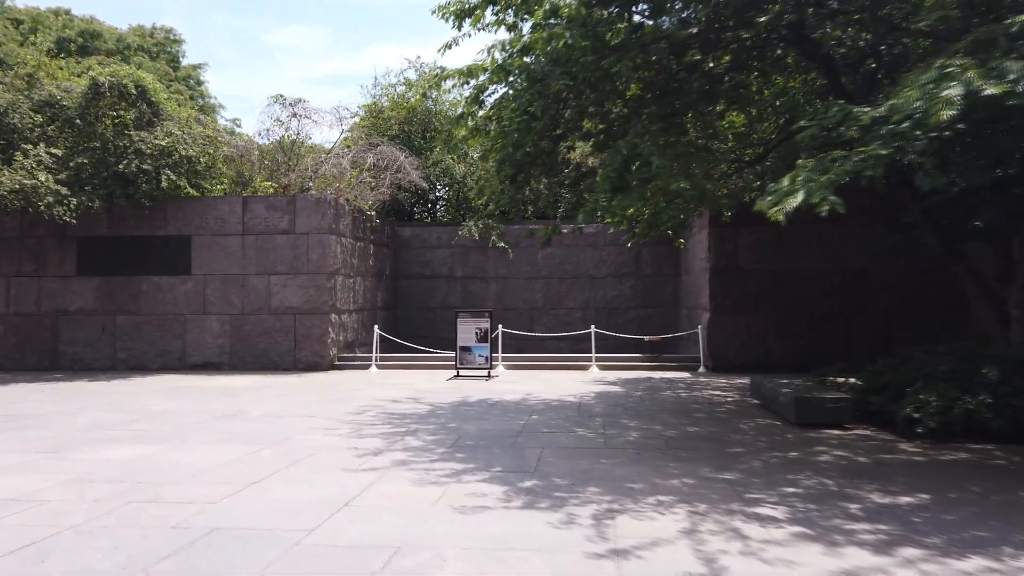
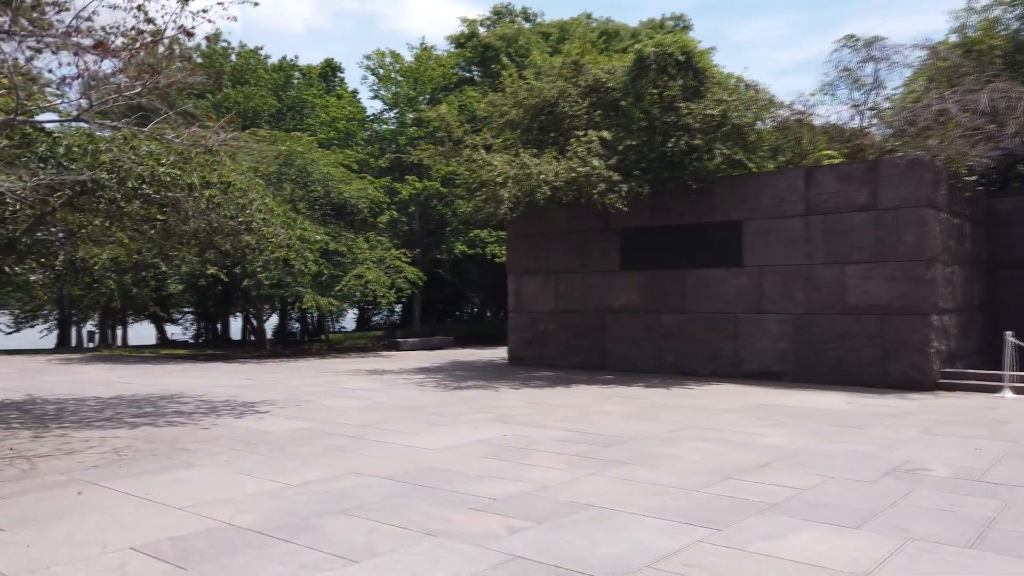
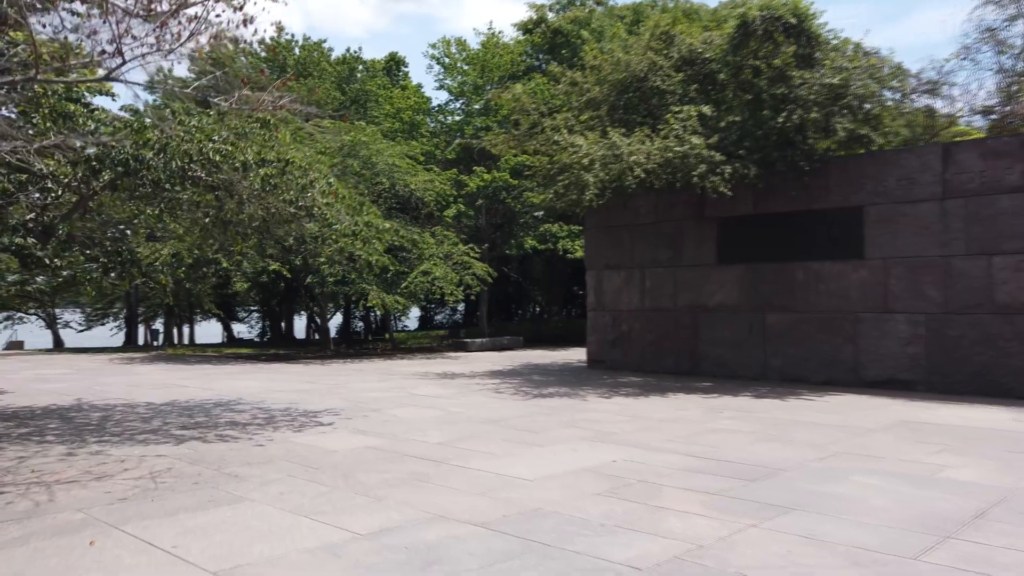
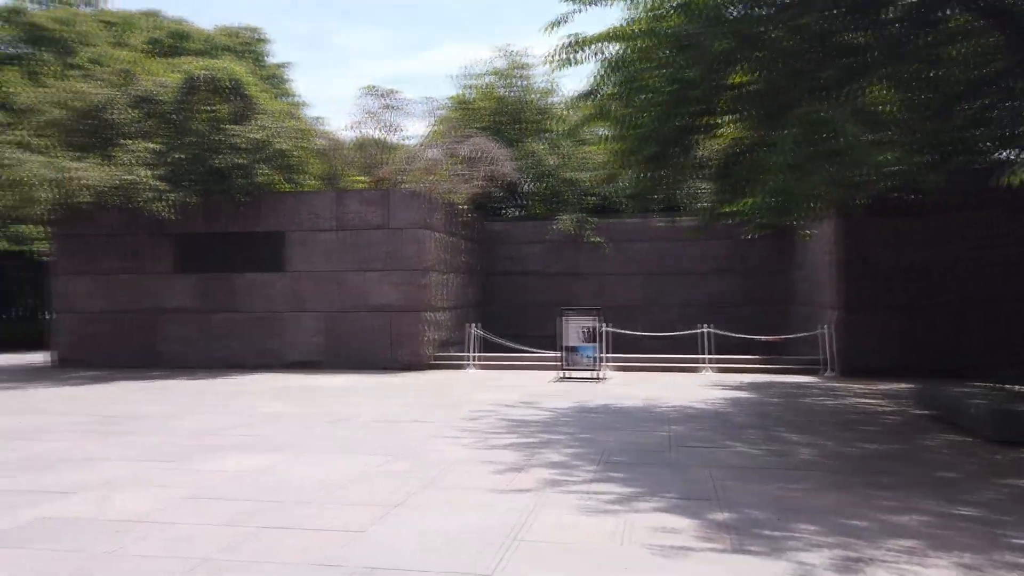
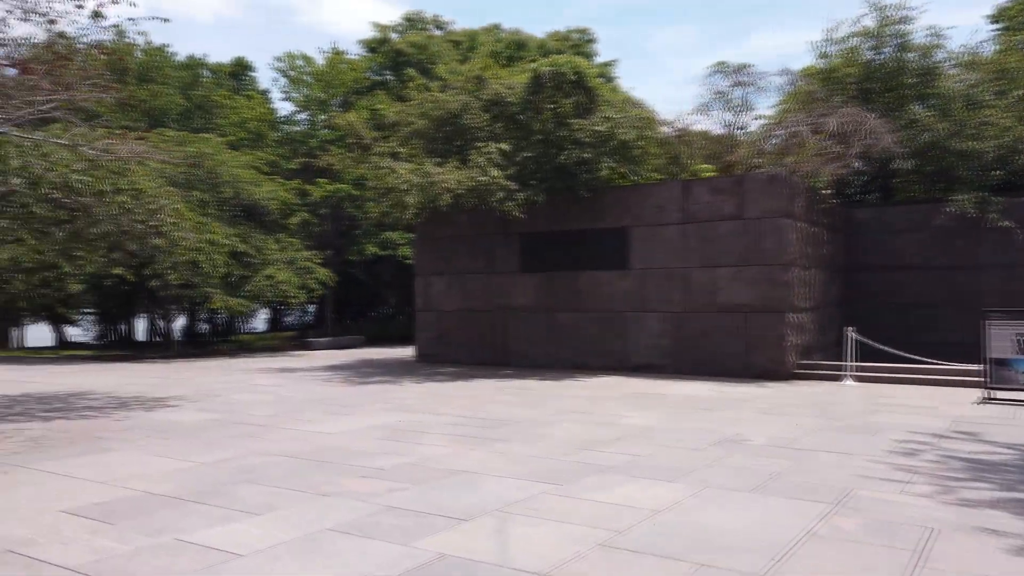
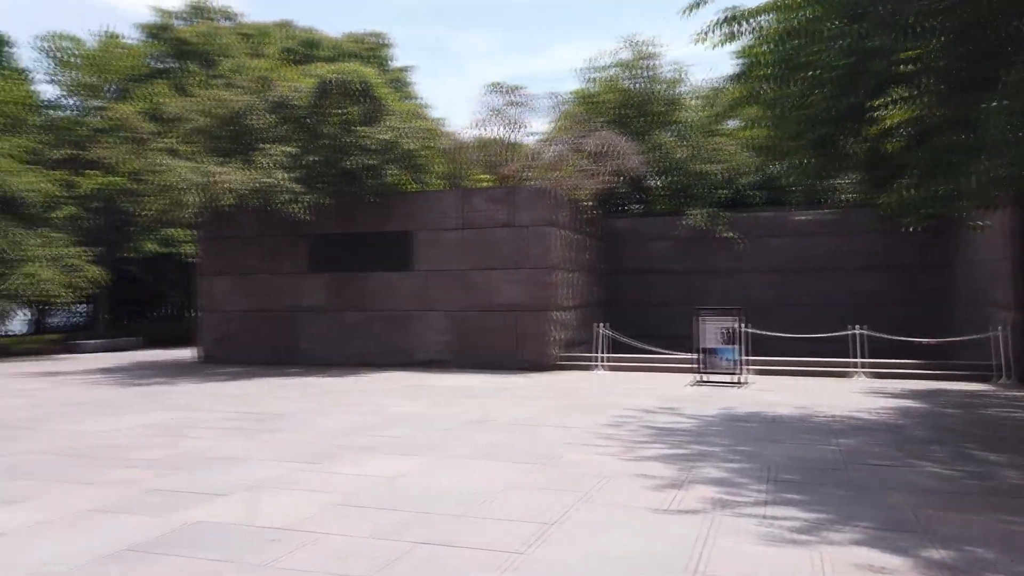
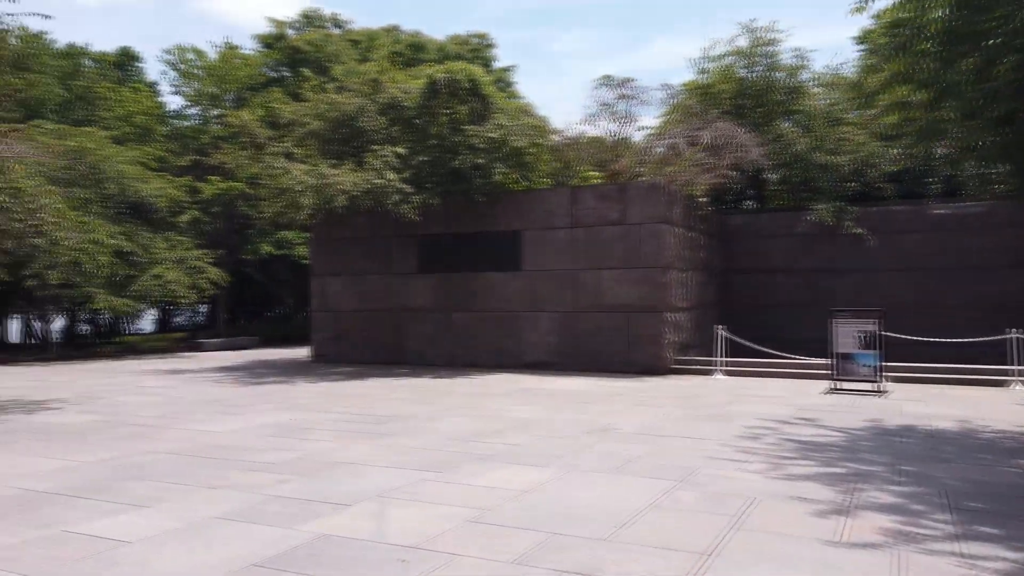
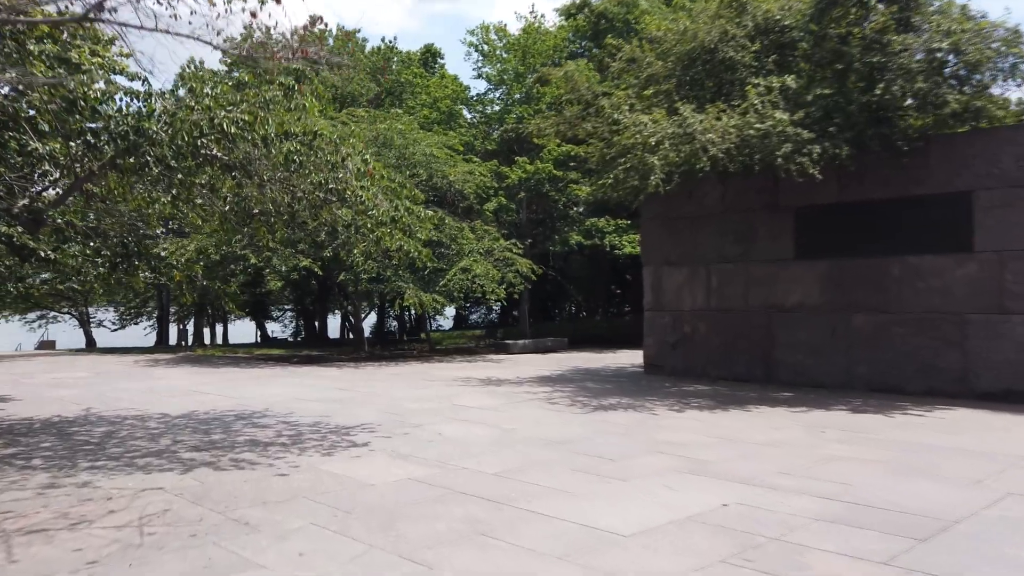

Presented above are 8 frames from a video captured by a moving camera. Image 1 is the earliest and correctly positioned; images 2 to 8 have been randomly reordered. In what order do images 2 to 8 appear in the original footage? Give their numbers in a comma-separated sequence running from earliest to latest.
4, 6, 7, 5, 2, 3, 8
